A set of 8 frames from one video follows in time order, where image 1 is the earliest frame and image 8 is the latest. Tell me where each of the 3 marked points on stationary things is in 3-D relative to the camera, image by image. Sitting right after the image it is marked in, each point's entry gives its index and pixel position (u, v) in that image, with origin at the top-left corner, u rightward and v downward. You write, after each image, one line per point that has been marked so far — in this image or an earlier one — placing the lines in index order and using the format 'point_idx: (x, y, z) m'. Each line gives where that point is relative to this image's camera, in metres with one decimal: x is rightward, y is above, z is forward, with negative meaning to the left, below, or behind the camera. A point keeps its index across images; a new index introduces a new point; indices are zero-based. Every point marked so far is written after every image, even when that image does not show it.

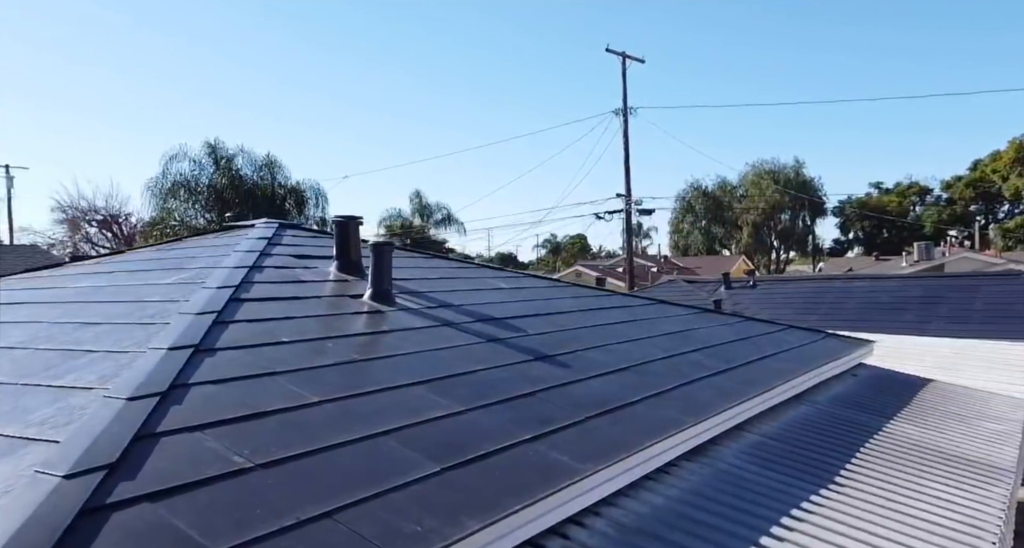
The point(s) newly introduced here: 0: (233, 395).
0: (-1.0, -0.4, +3.0) m
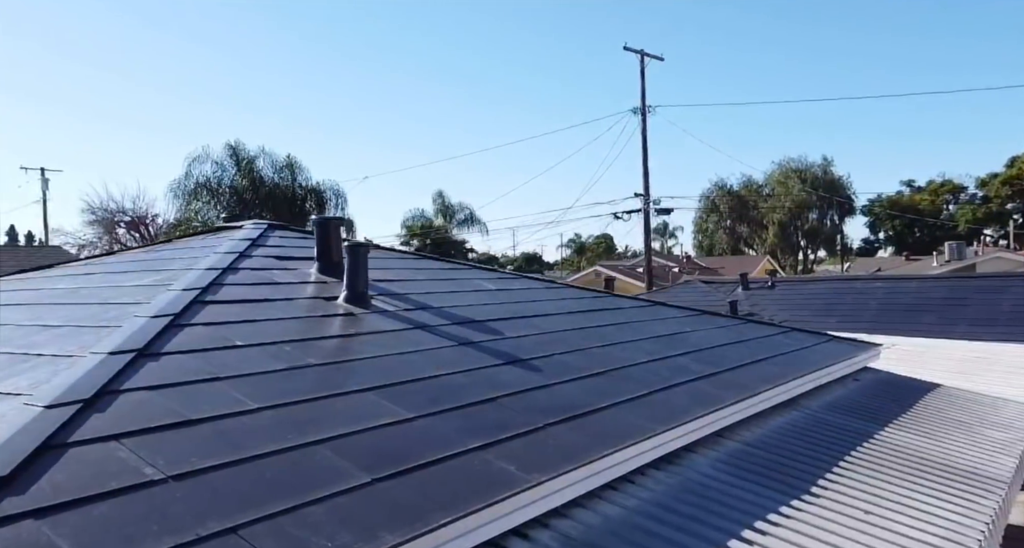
0: (-1.3, -0.5, +2.9) m
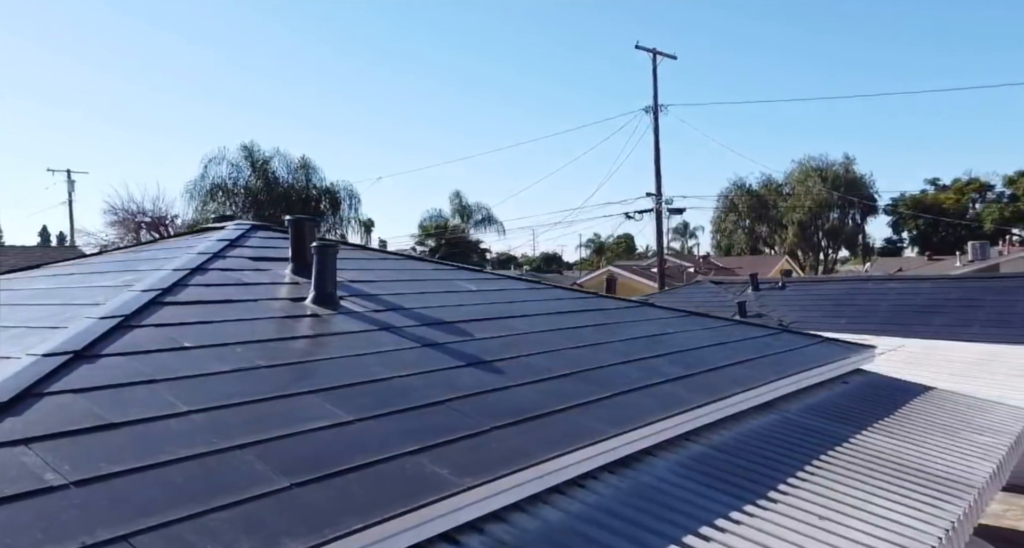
0: (-1.5, -0.5, +3.0) m
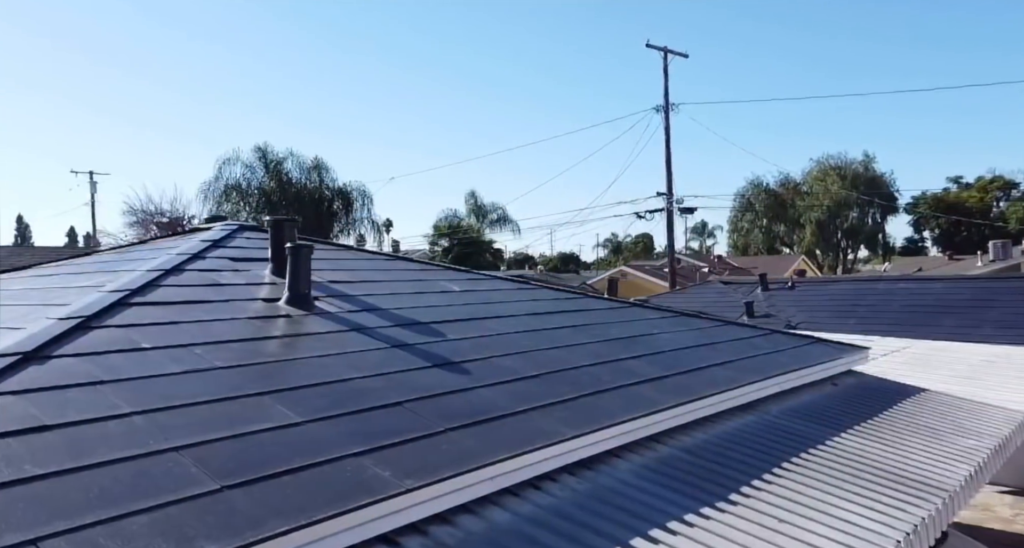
0: (-1.8, -0.5, +3.0) m
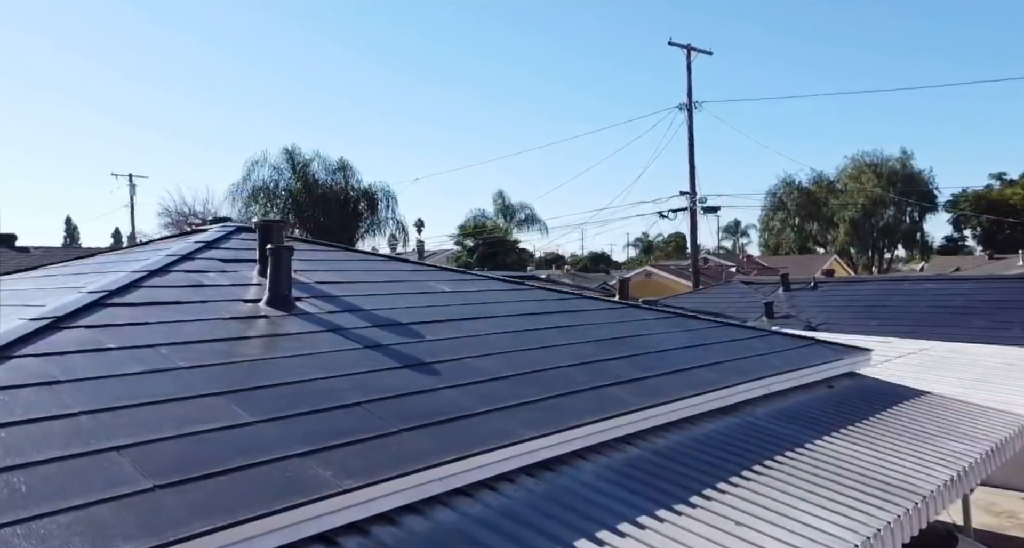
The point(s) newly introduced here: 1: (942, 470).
0: (-2.0, -0.5, +3.1) m
1: (+2.6, -1.2, +4.8) m
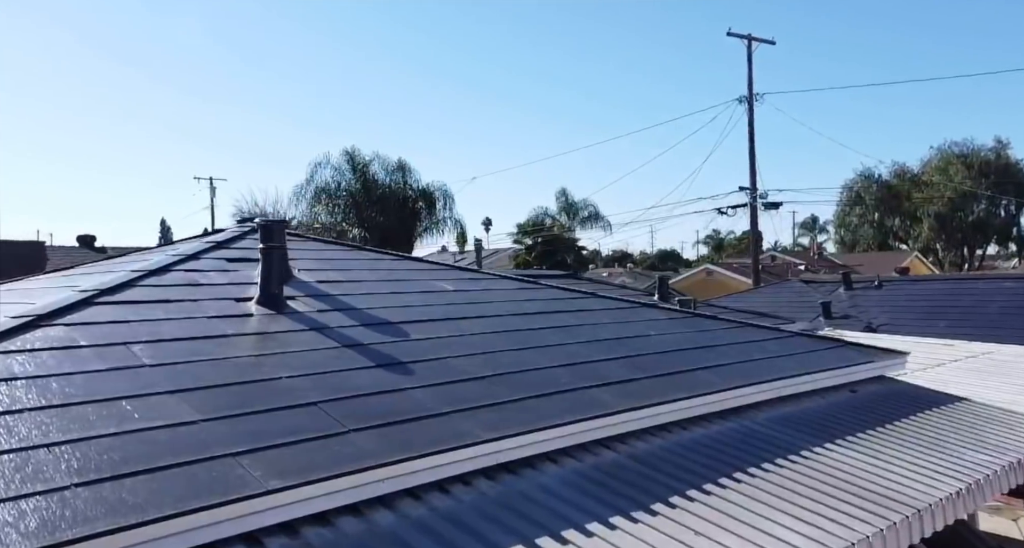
0: (-2.3, -0.5, +3.2) m
1: (+2.5, -1.2, +4.5) m
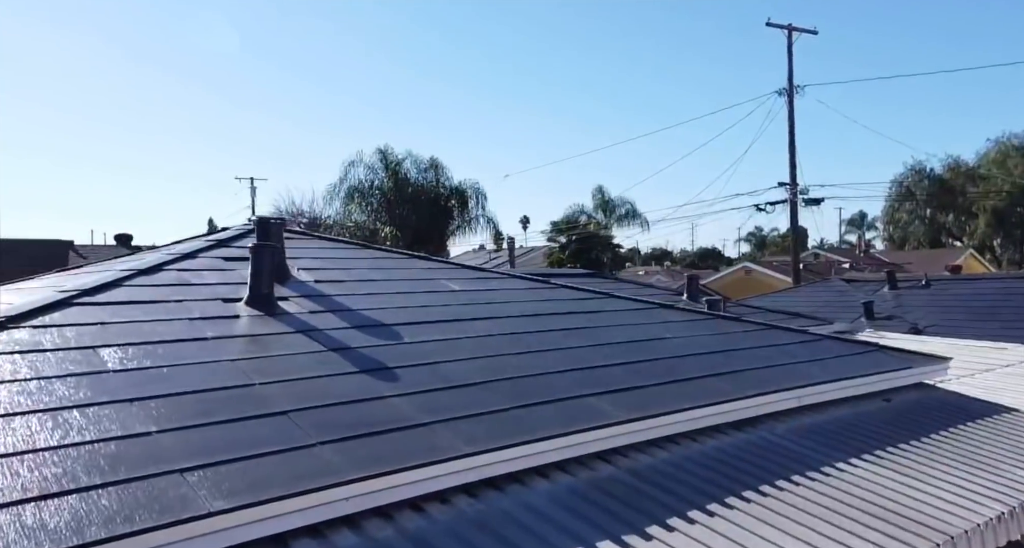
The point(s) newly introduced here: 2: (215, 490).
0: (-2.4, -0.5, +3.0) m
1: (+2.4, -1.2, +4.1) m
2: (-1.1, -0.8, +3.0) m
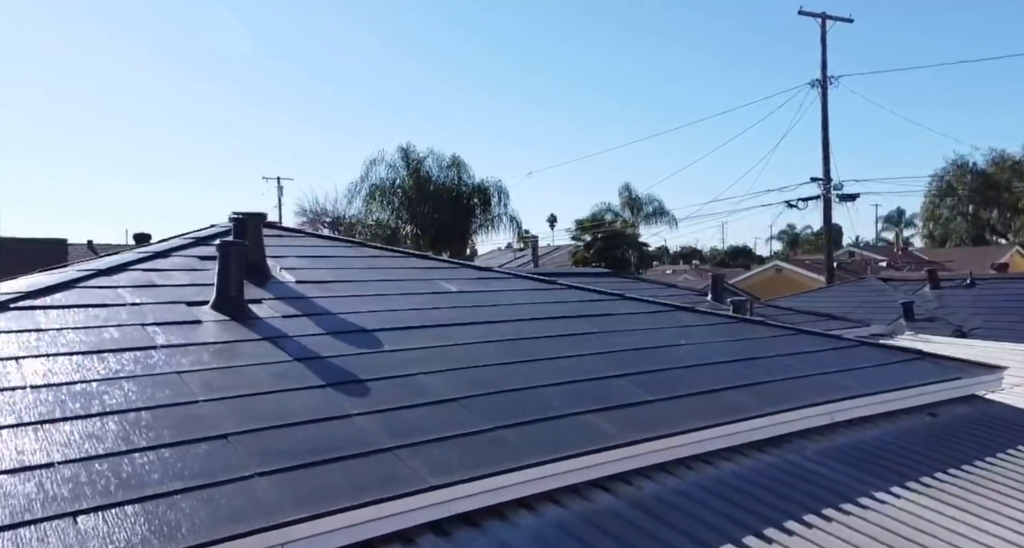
0: (-2.5, -0.5, +2.6) m
1: (+2.3, -1.2, +3.4) m
2: (-1.2, -0.8, +2.5) m
